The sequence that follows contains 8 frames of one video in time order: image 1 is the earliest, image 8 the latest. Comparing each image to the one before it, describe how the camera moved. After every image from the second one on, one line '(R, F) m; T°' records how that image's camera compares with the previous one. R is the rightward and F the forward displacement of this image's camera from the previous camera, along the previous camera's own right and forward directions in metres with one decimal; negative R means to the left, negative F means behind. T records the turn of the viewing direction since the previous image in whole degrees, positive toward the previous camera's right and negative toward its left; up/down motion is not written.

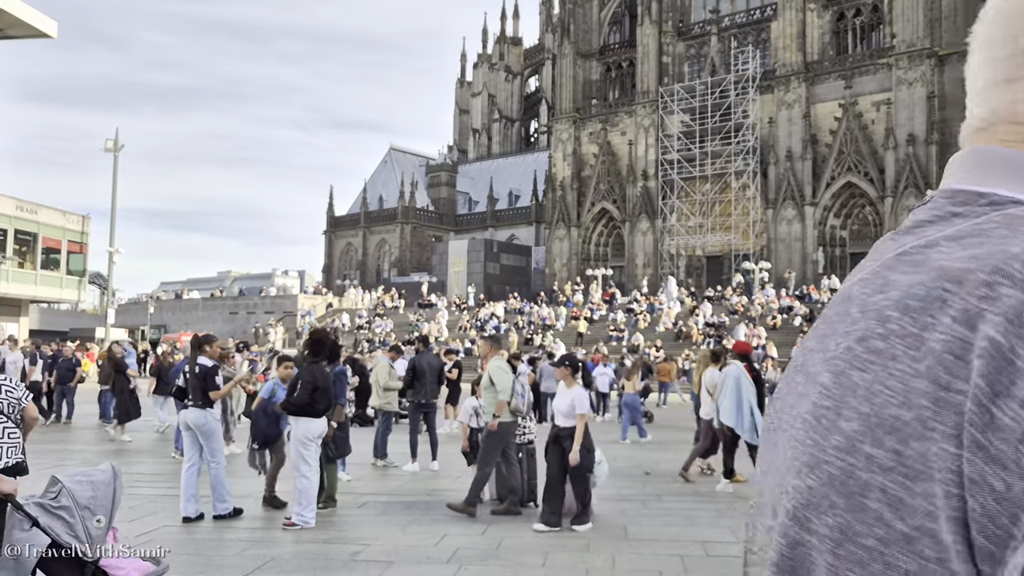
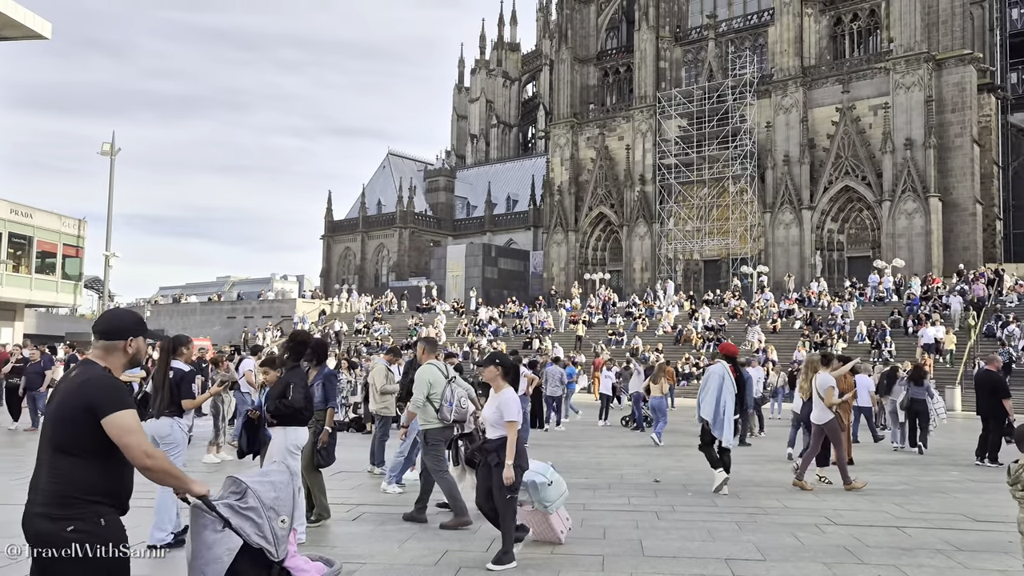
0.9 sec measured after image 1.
(0.0, +0.1) m; 0°
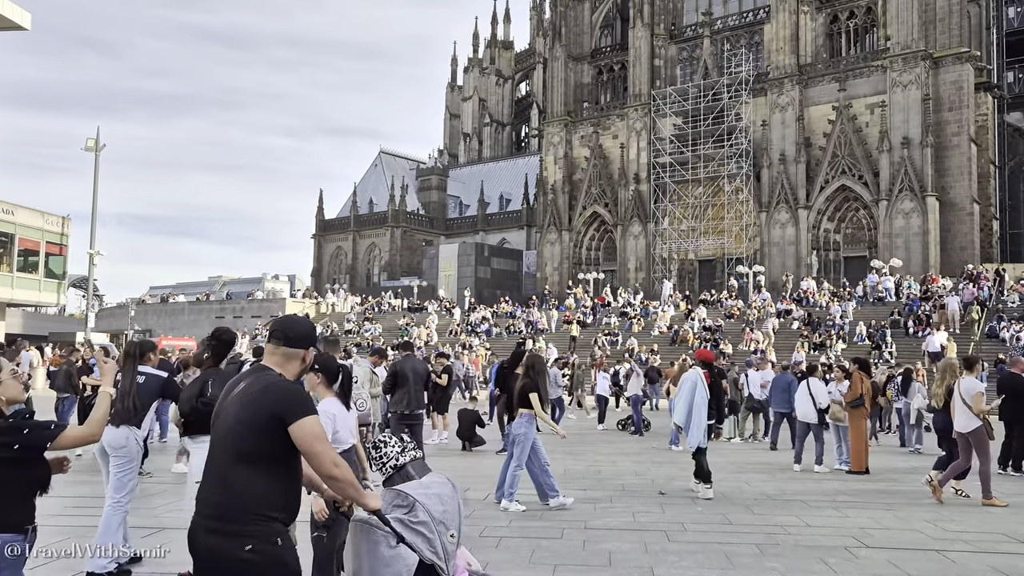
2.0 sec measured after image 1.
(0.0, +0.6) m; 0°
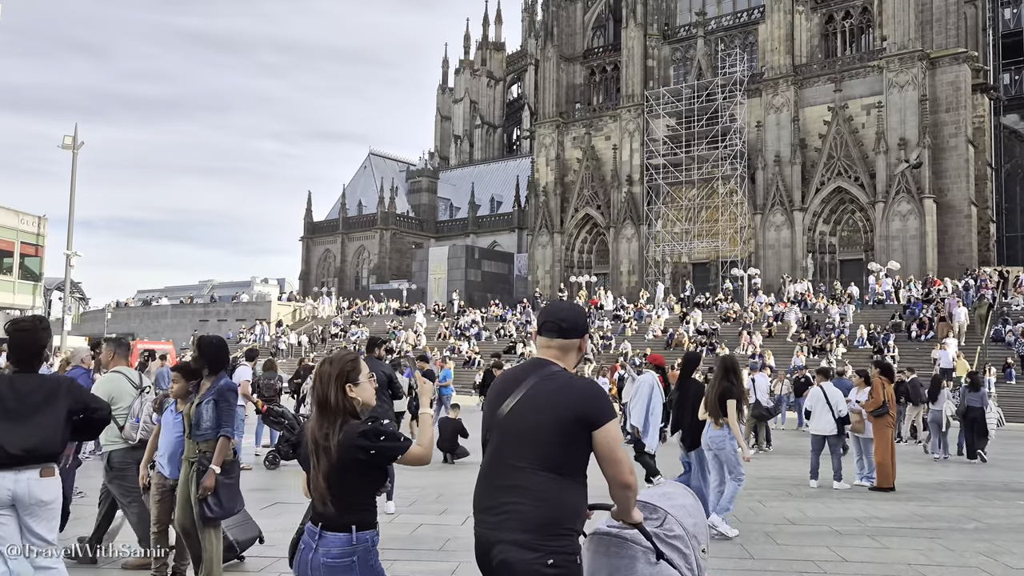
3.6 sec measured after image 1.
(+0.1, +0.9) m; +1°
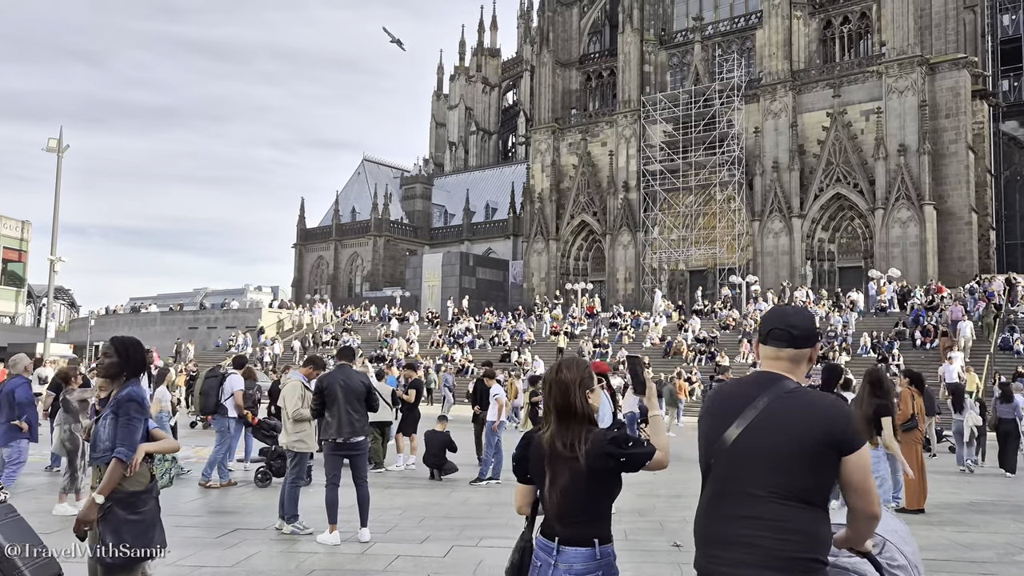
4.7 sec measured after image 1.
(0.0, +0.7) m; 0°
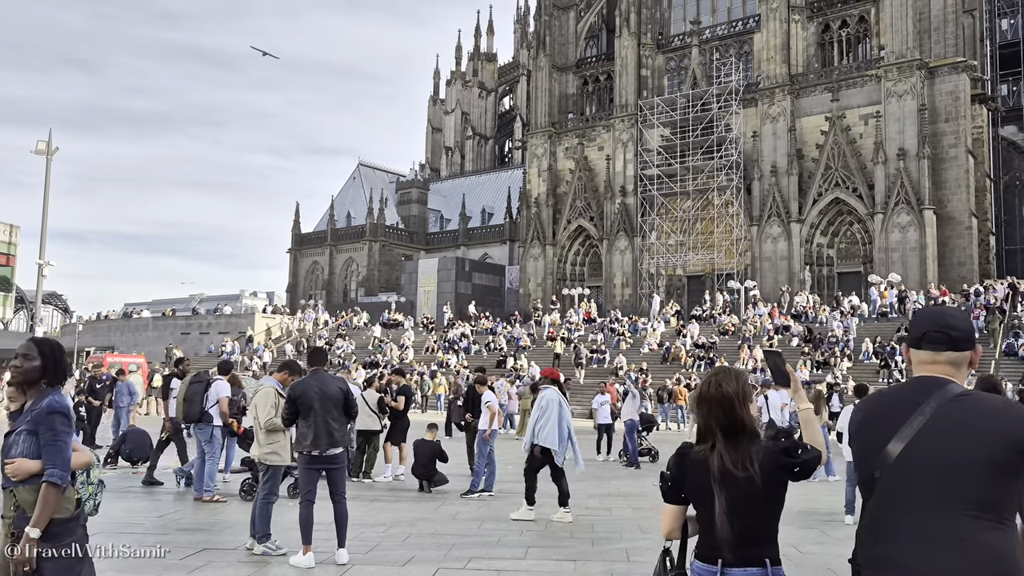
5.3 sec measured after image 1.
(0.0, +0.4) m; 0°
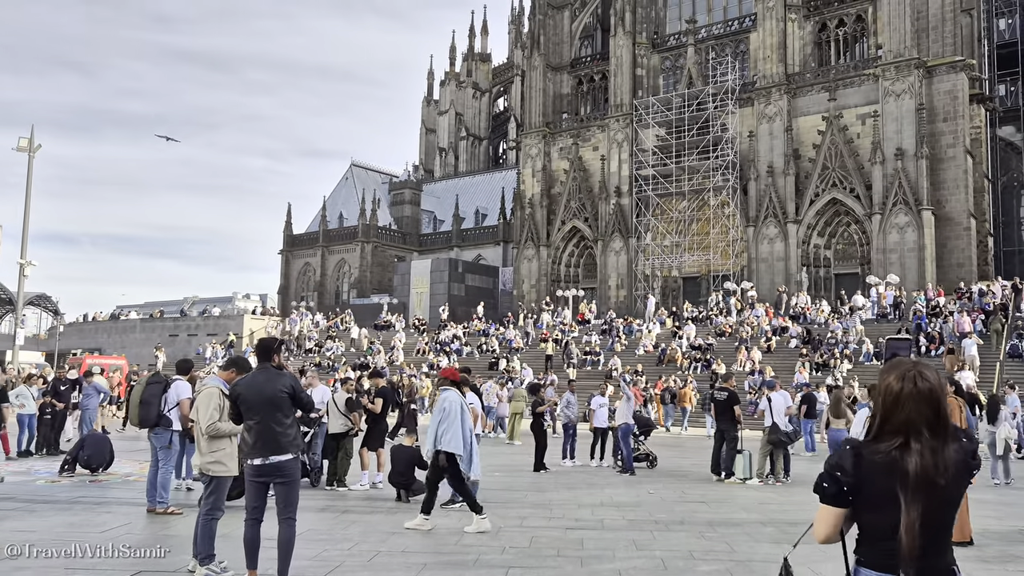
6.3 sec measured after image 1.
(+0.1, +0.6) m; 0°
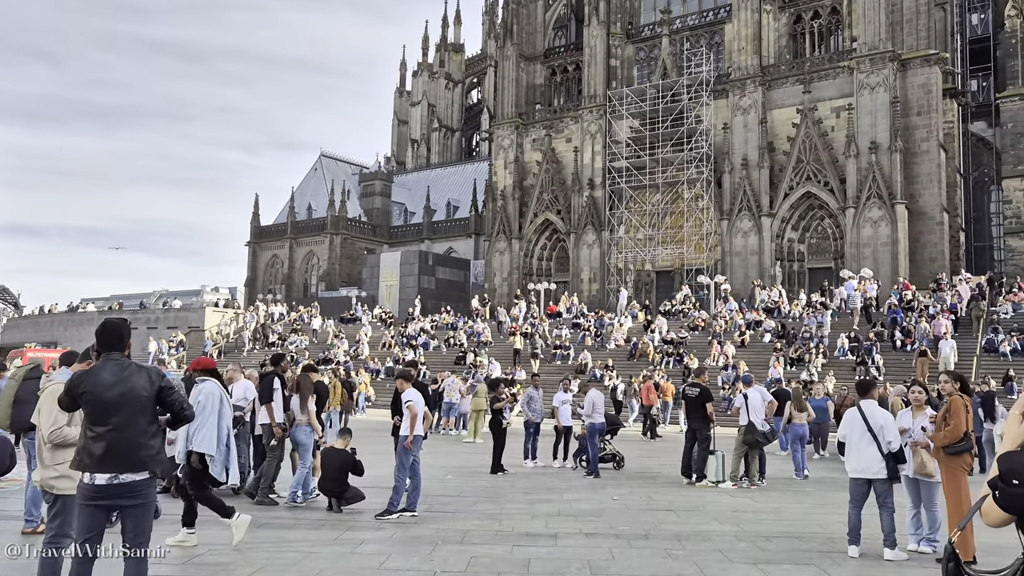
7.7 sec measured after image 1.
(+0.2, +0.8) m; +2°
